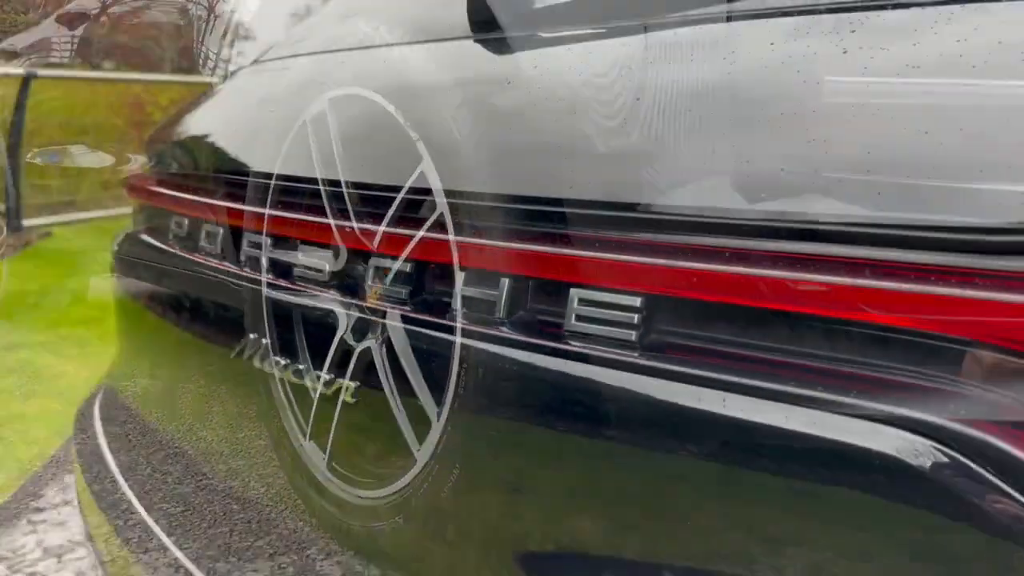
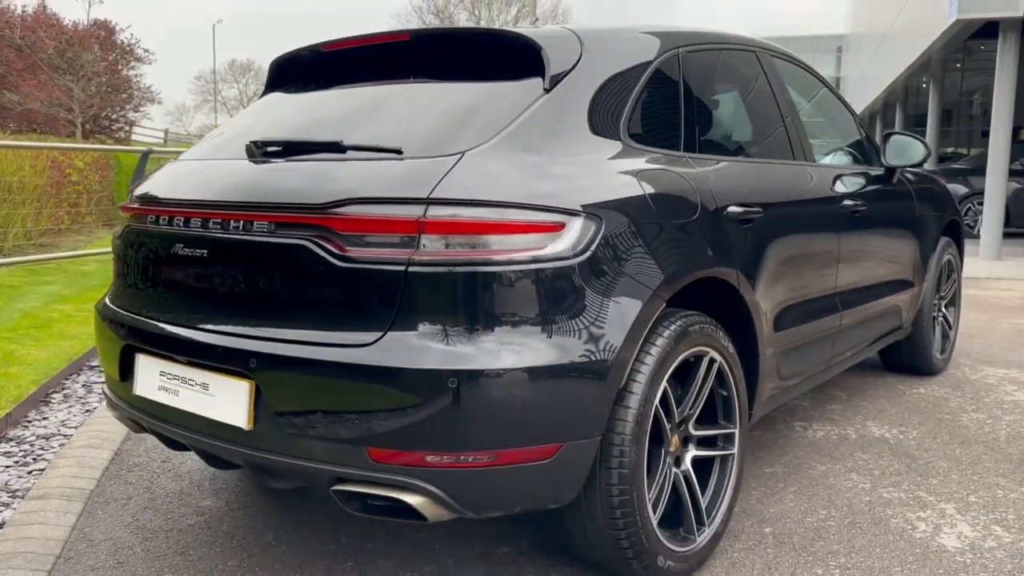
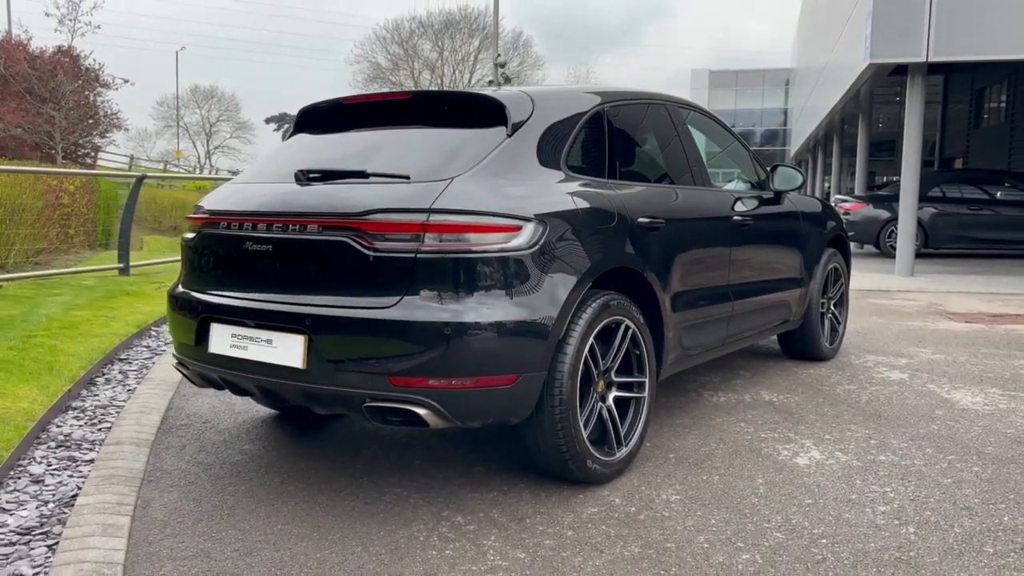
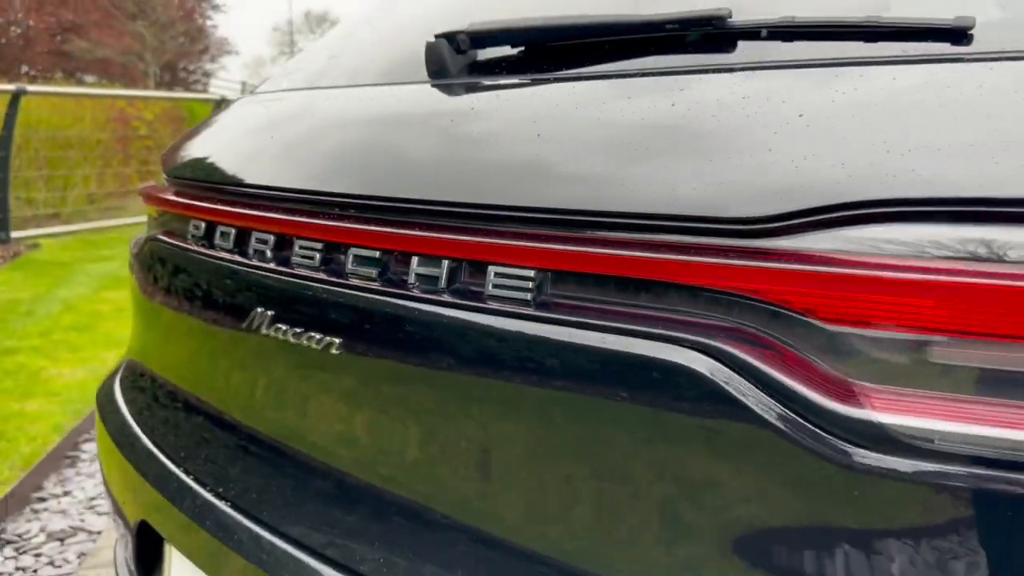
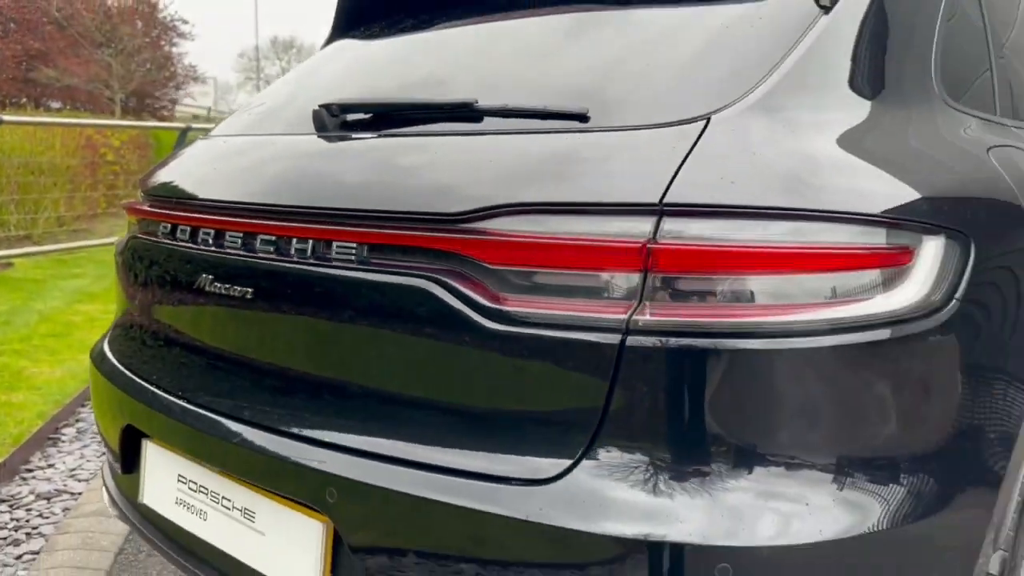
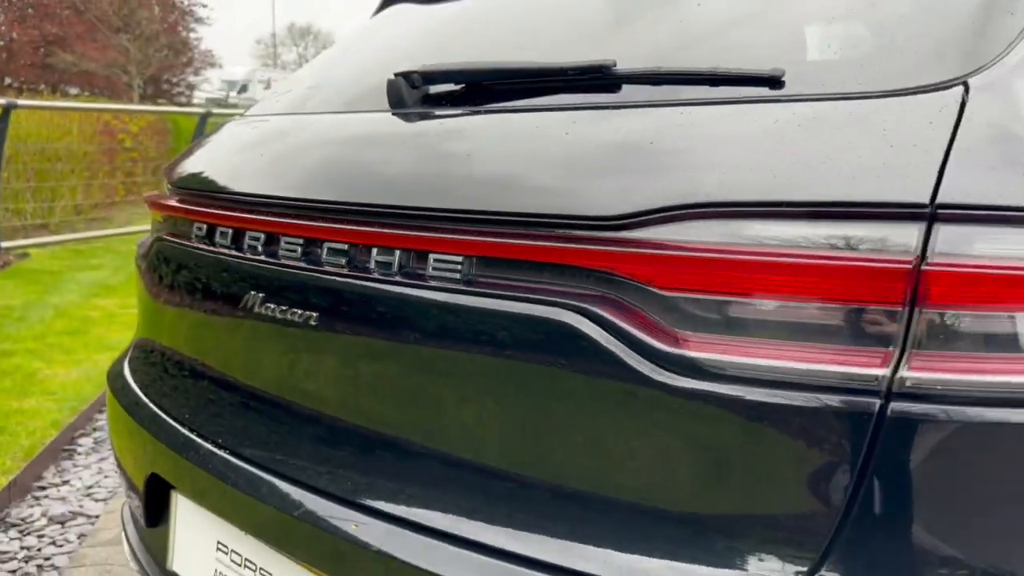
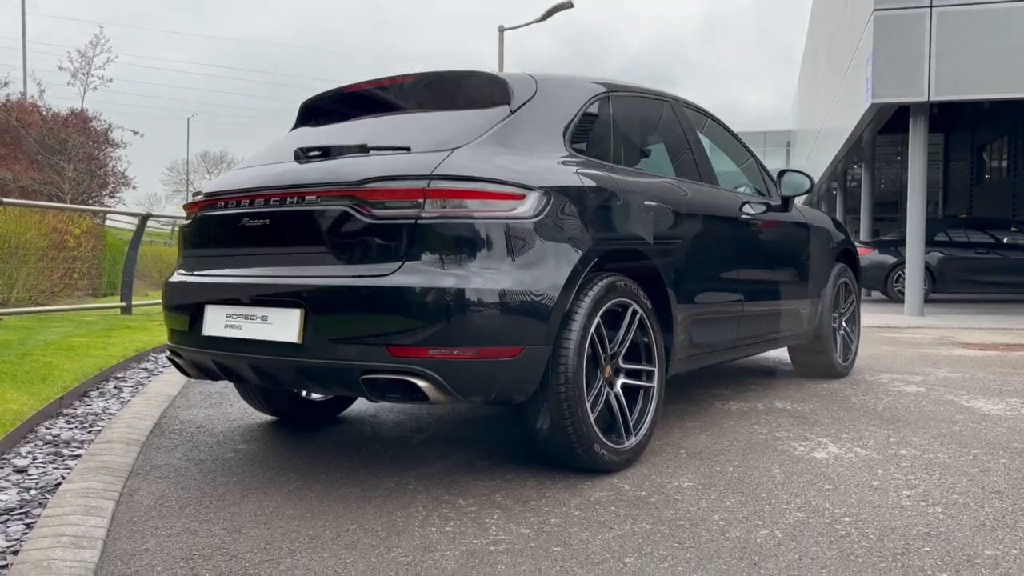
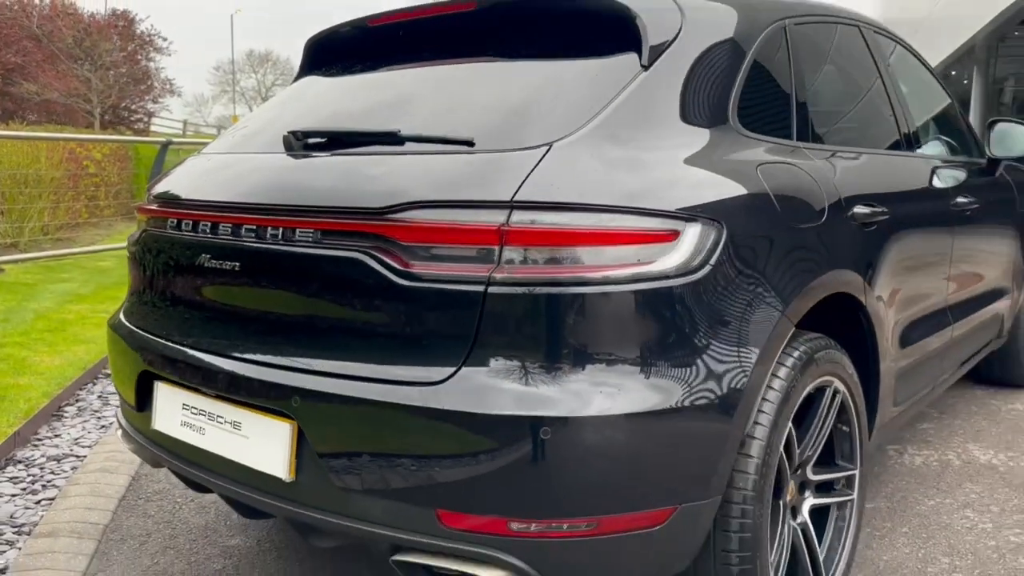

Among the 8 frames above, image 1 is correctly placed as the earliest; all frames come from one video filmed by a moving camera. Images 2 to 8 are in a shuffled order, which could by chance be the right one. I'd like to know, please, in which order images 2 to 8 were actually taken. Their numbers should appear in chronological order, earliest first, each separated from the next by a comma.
4, 6, 5, 8, 2, 3, 7
